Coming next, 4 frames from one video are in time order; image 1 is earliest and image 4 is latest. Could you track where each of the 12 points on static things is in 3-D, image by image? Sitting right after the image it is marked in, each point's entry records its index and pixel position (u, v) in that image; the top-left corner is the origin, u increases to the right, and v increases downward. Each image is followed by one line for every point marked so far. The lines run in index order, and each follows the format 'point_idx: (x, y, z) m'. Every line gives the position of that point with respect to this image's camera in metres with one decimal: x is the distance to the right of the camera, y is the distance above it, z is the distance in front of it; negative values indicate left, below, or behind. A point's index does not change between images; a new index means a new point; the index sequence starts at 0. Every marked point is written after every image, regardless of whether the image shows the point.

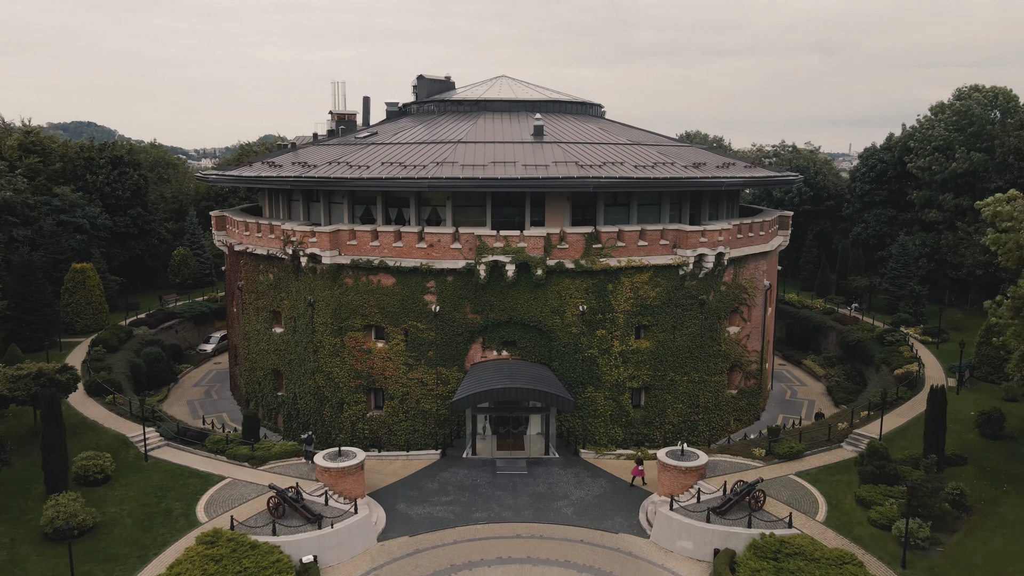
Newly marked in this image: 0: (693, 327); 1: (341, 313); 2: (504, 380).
0: (+3.1, -0.7, +12.6) m
1: (-2.8, -0.4, +12.2) m
2: (-0.1, -1.4, +10.9) m
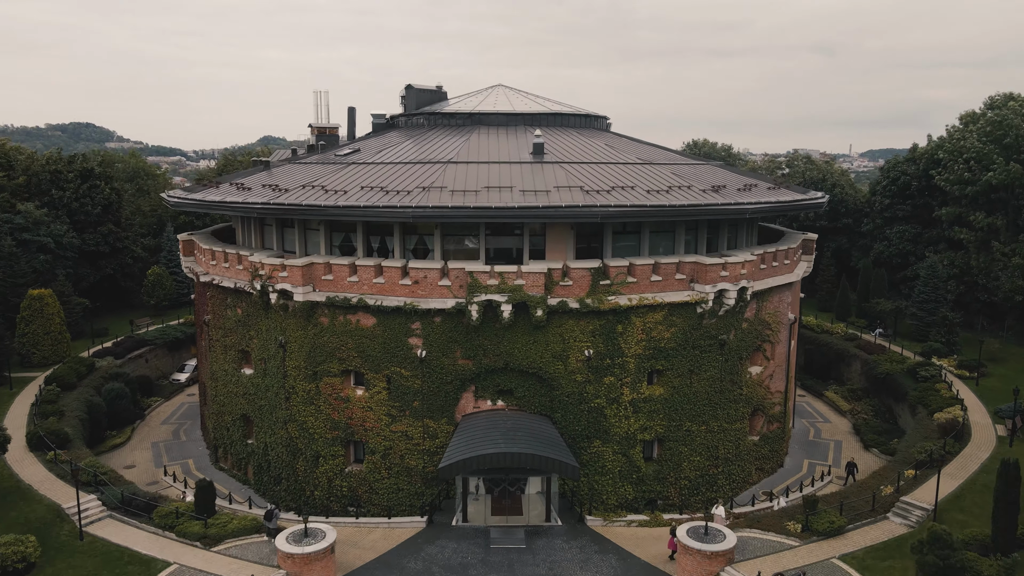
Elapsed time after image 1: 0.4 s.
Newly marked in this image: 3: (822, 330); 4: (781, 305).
0: (+3.1, -1.3, +11.2) m
1: (-2.9, -1.0, +10.8) m
2: (-0.2, -2.0, +9.5) m
3: (+8.0, -1.1, +18.8) m
4: (+4.6, -0.3, +12.5) m
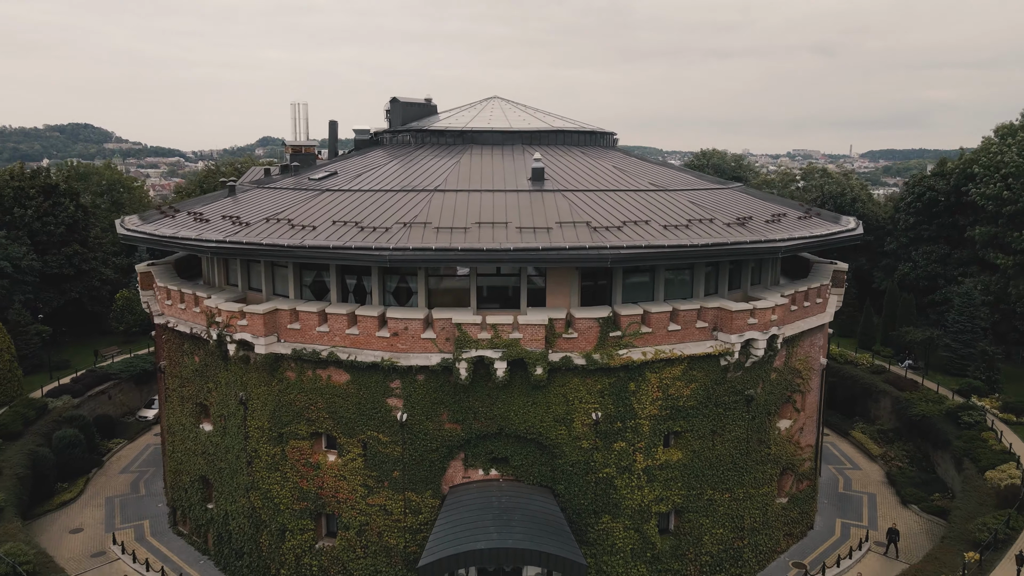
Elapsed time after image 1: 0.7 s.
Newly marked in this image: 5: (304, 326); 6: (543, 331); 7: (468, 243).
0: (+3.0, -1.9, +9.8) m
1: (-3.0, -1.6, +9.4) m
2: (-0.2, -2.6, +8.0) m
3: (+7.9, -1.7, +17.3) m
4: (+4.5, -0.9, +11.0) m
5: (-2.6, -0.5, +9.1) m
6: (+0.4, -0.5, +8.6) m
7: (-0.5, +0.5, +8.5) m
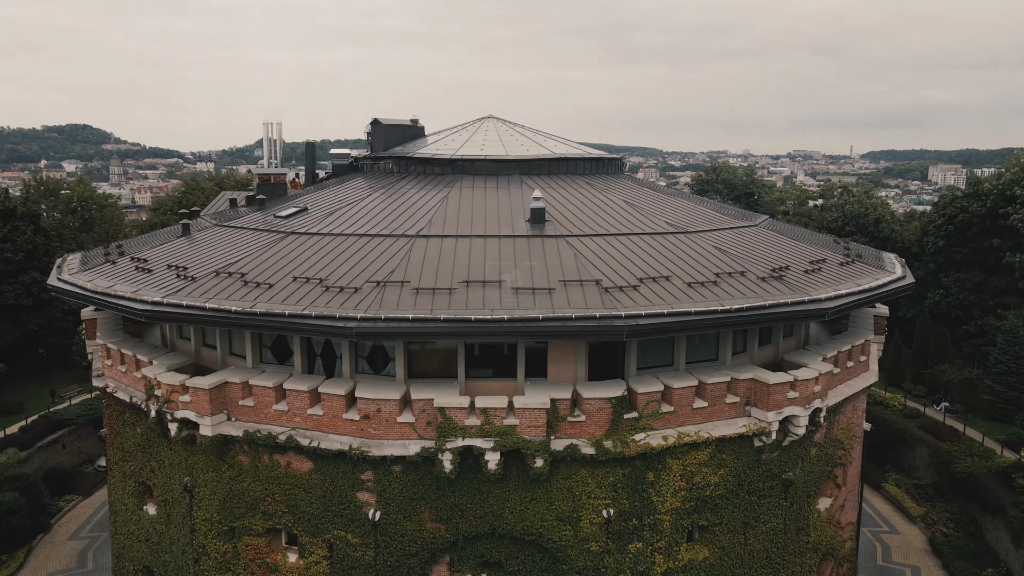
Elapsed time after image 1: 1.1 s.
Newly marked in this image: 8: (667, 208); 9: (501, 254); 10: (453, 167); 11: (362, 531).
0: (+3.0, -2.6, +8.3) m
1: (-3.0, -2.4, +7.9) m
2: (-0.3, -3.3, +6.5) m
3: (+7.9, -2.4, +15.8) m
4: (+4.5, -1.7, +9.5) m
5: (-2.7, -1.2, +7.6) m
6: (+0.3, -1.2, +7.1) m
7: (-0.6, -0.2, +7.1) m
8: (+2.2, +1.2, +10.2) m
9: (-0.1, +0.4, +8.2) m
10: (-0.9, +1.8, +10.7) m
11: (-1.5, -2.5, +7.4) m
